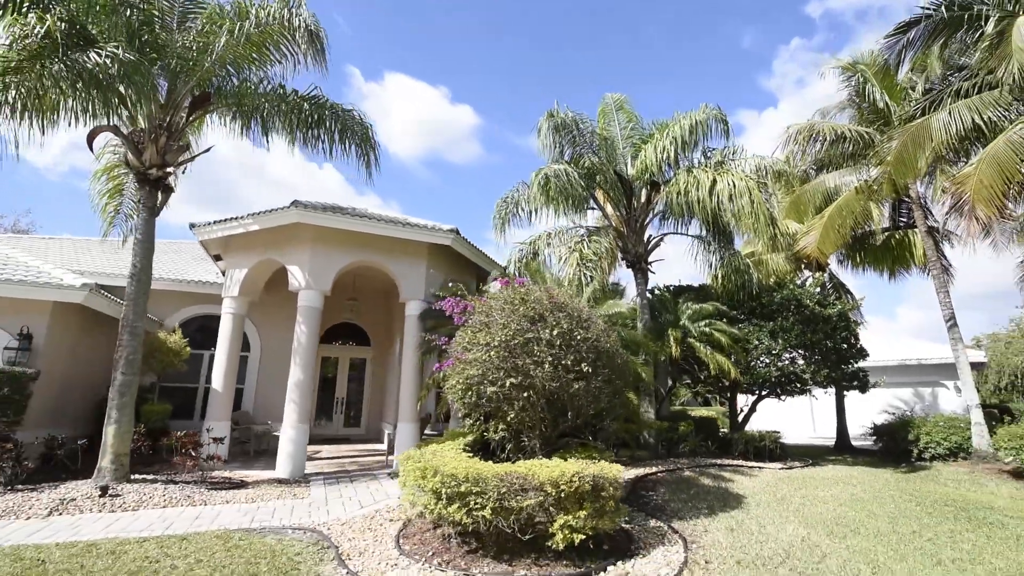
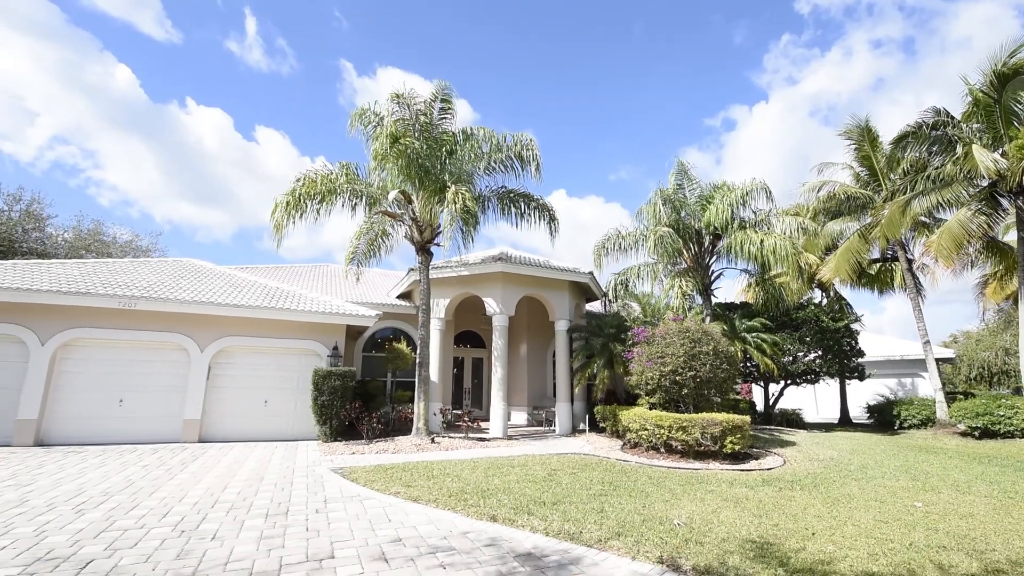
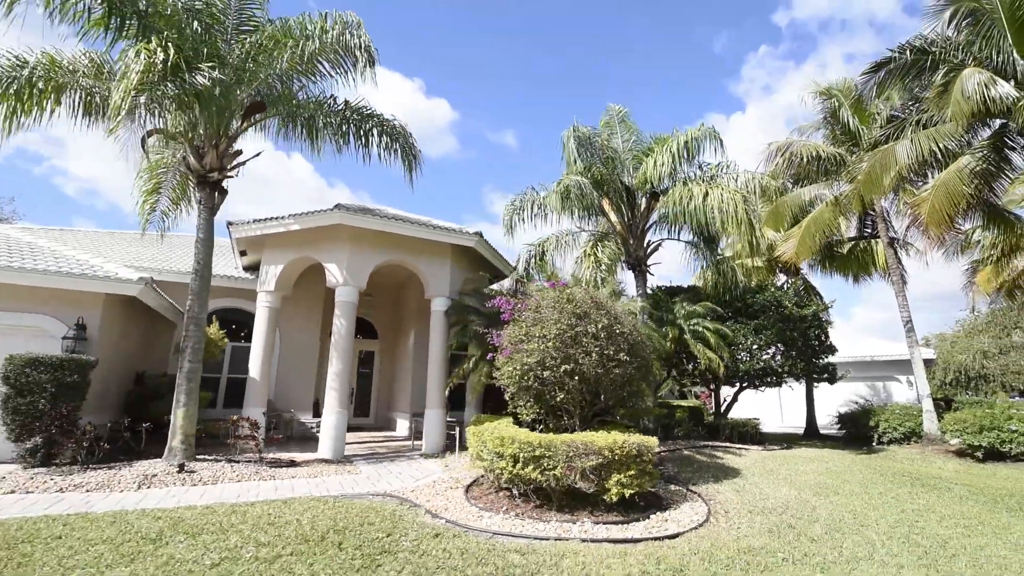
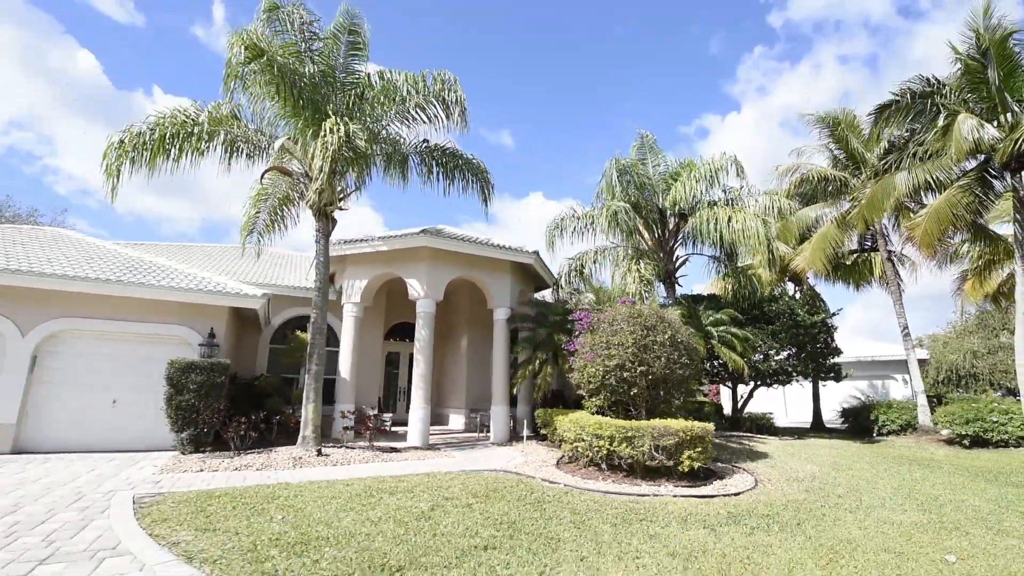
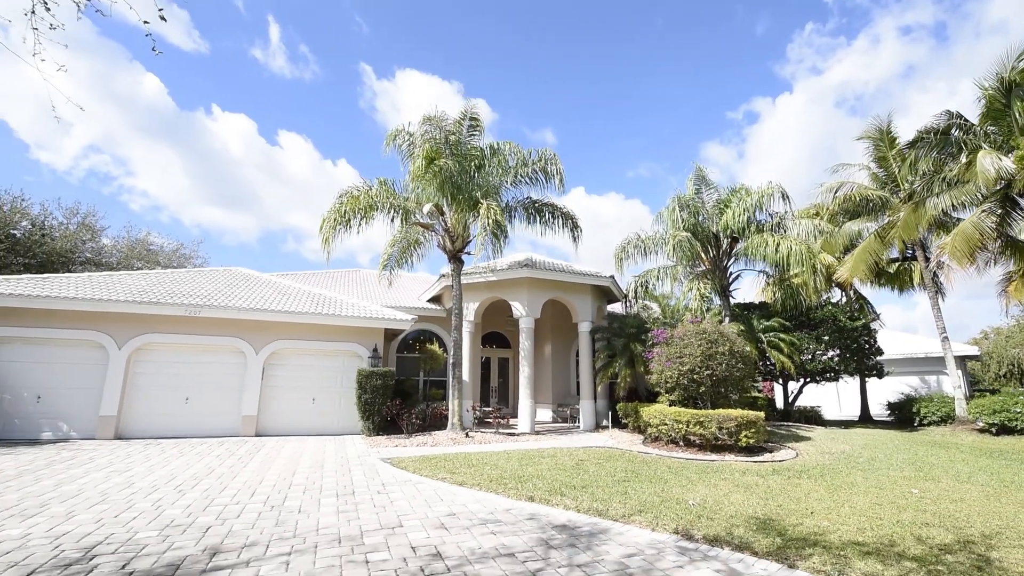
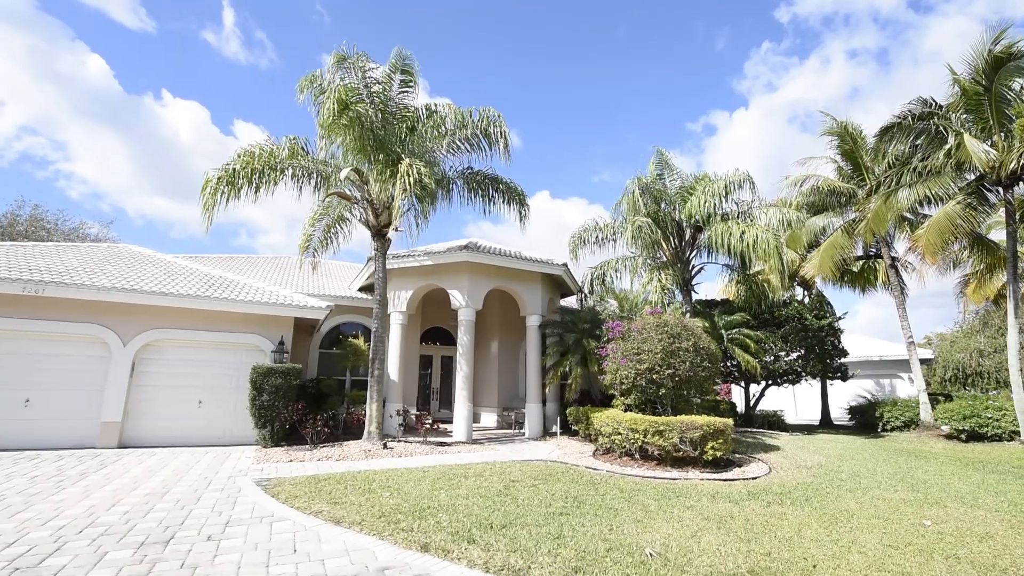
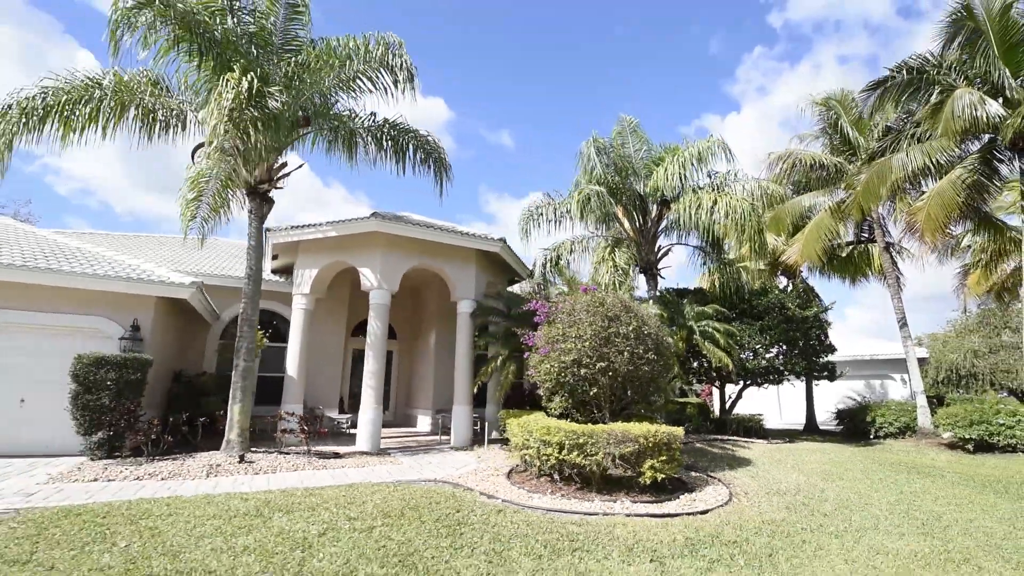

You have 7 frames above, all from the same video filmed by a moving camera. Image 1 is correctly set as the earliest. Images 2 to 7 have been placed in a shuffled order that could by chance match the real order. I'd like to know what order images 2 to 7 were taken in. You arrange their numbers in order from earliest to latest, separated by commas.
3, 7, 4, 6, 2, 5
